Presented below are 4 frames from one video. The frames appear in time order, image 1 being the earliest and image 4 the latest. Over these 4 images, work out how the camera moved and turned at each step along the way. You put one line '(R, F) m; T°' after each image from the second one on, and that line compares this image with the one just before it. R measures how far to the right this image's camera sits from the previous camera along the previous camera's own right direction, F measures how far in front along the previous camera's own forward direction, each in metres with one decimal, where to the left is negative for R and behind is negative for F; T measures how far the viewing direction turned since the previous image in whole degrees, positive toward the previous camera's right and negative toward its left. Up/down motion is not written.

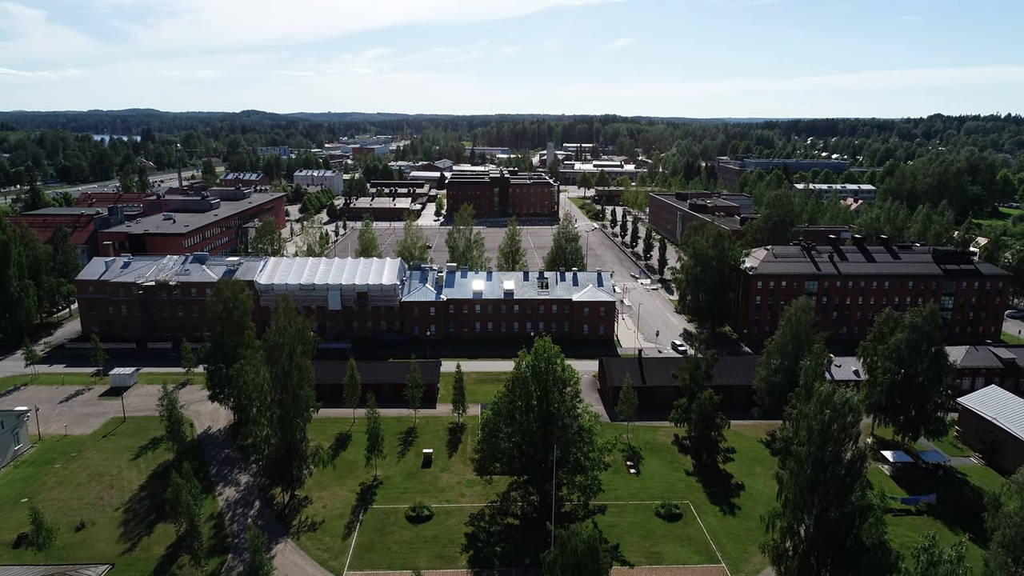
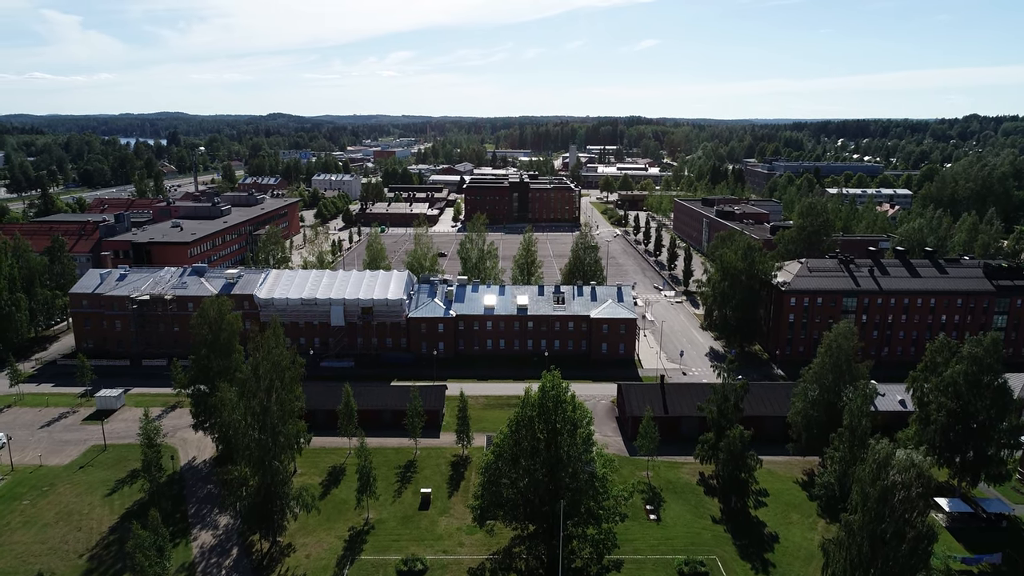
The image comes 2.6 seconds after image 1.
(+0.9, +3.9) m; -2°
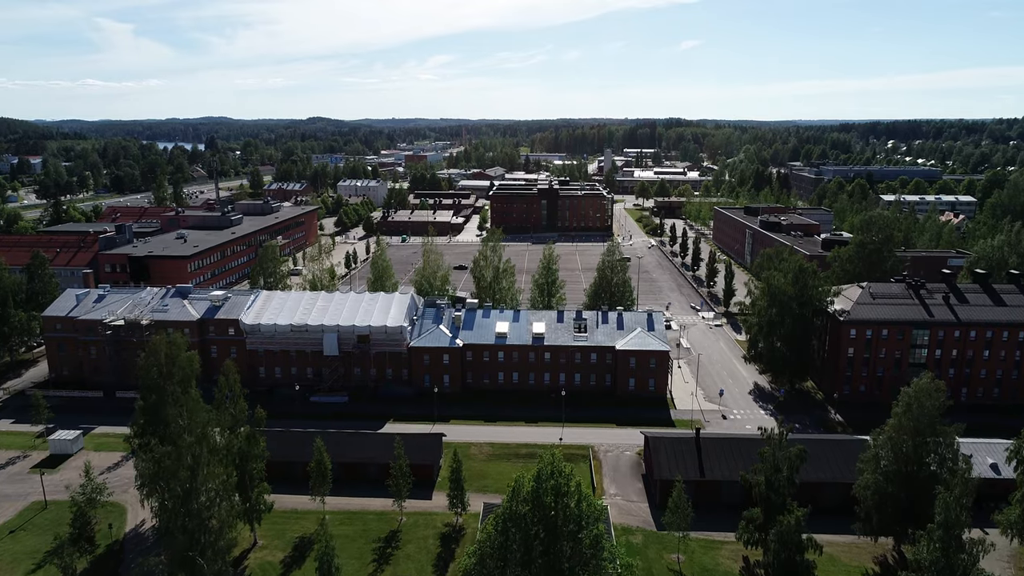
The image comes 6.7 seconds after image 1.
(+1.7, +7.0) m; -3°
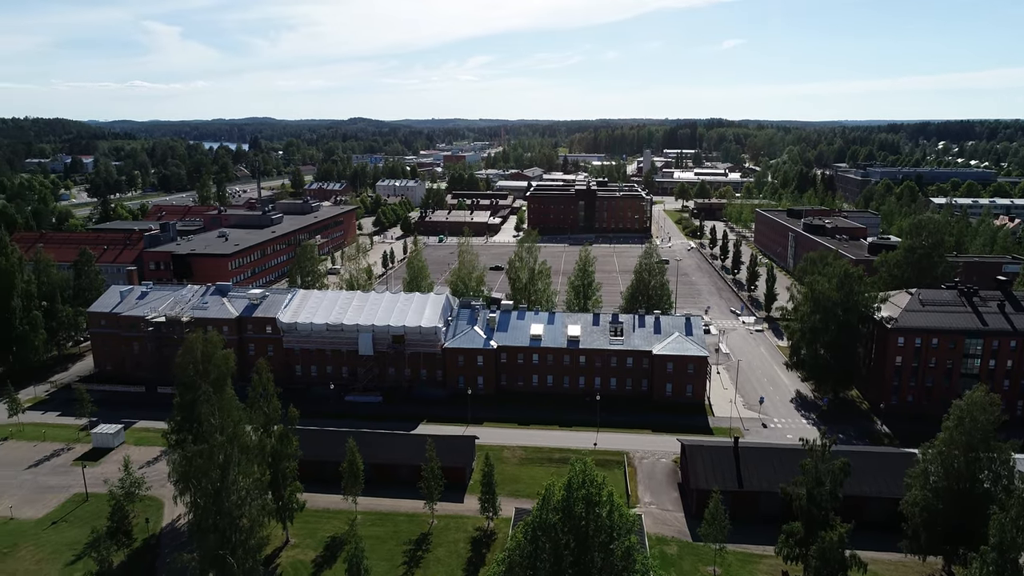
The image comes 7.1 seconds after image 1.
(0.0, +0.5) m; -3°
